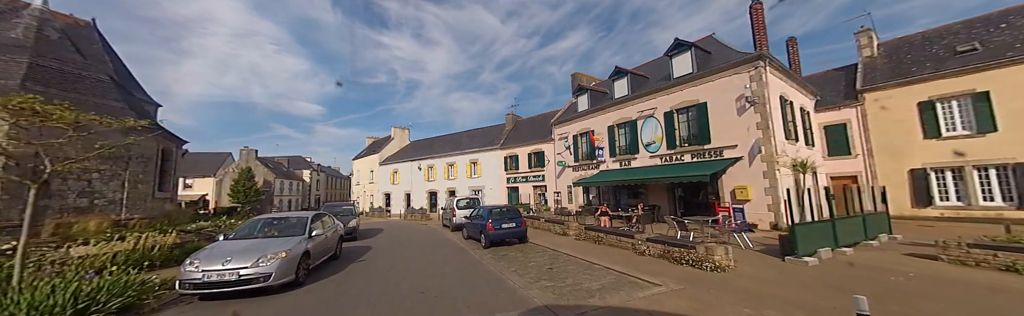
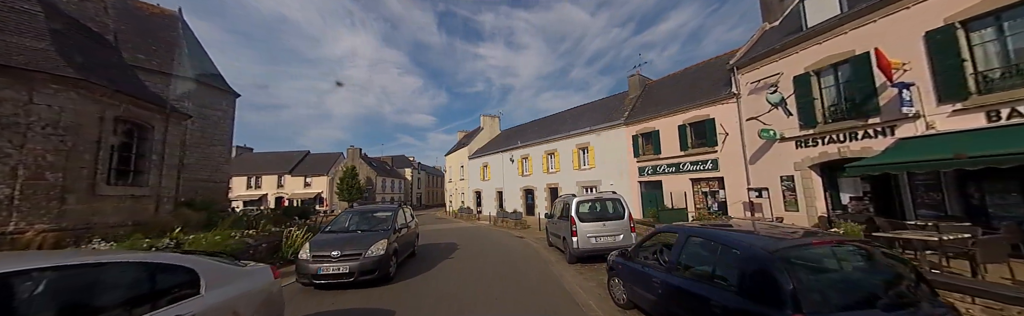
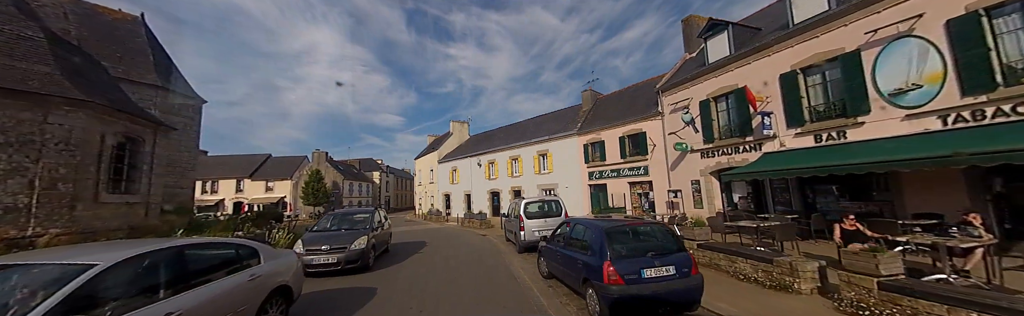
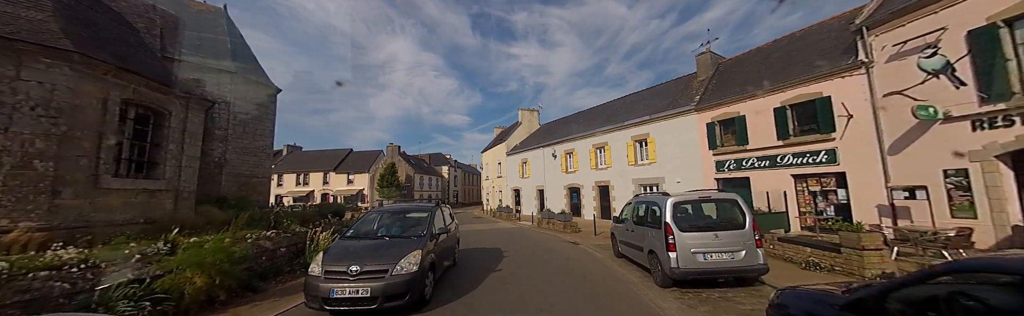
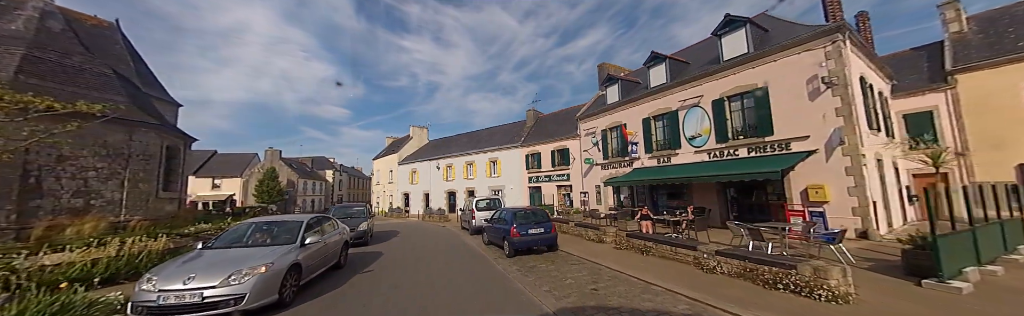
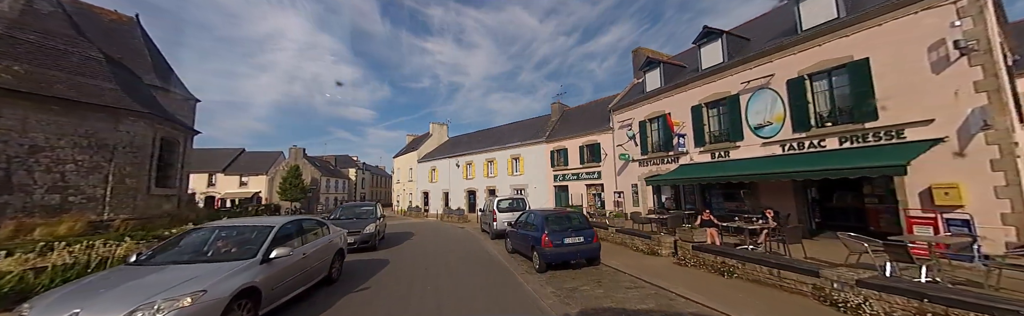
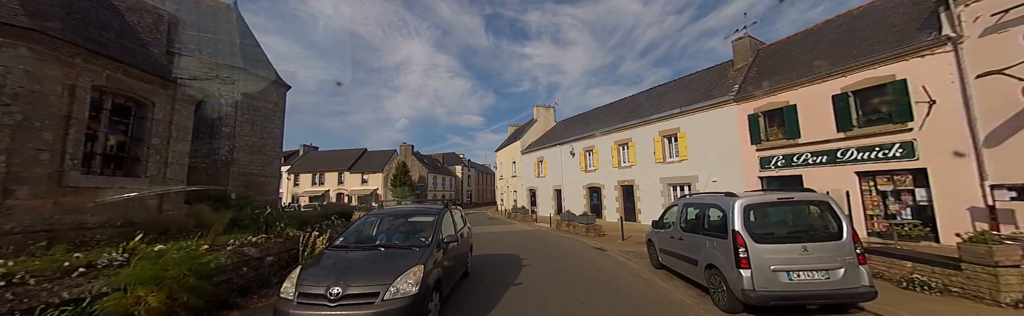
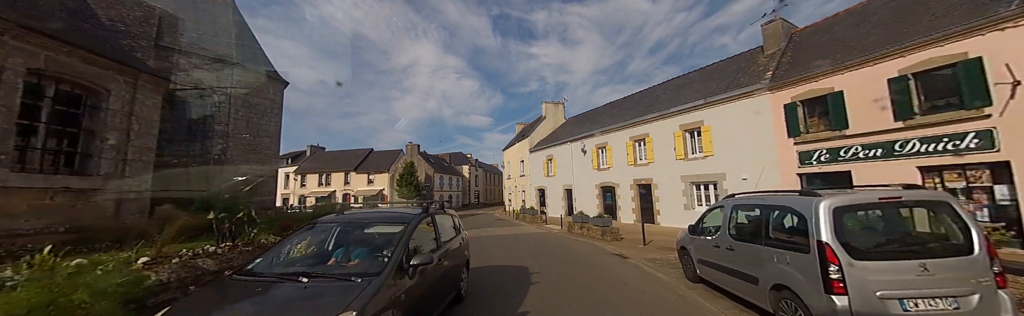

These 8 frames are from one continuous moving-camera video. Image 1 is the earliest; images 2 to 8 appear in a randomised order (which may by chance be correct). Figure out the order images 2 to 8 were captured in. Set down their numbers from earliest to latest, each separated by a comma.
5, 6, 3, 2, 4, 7, 8
